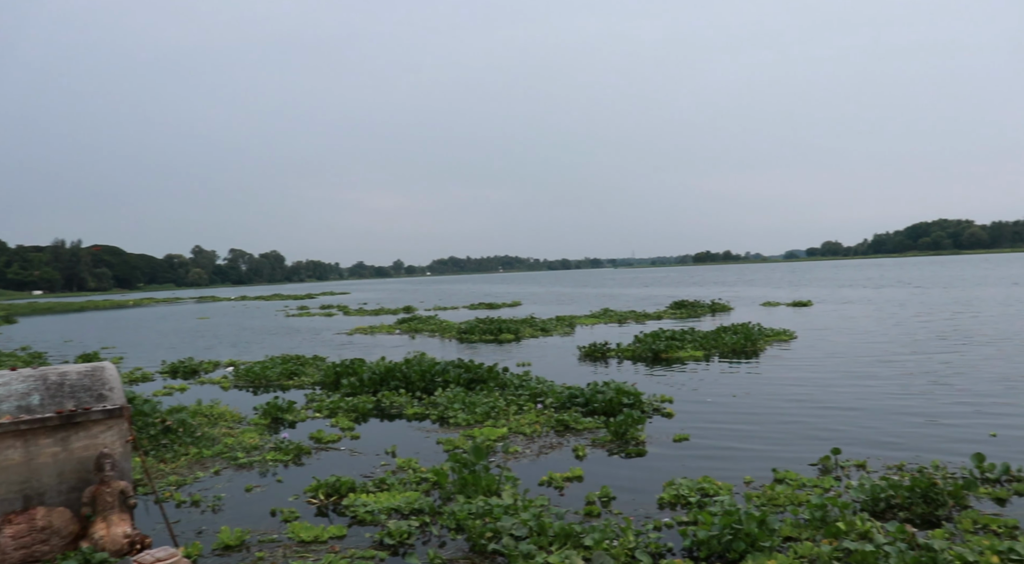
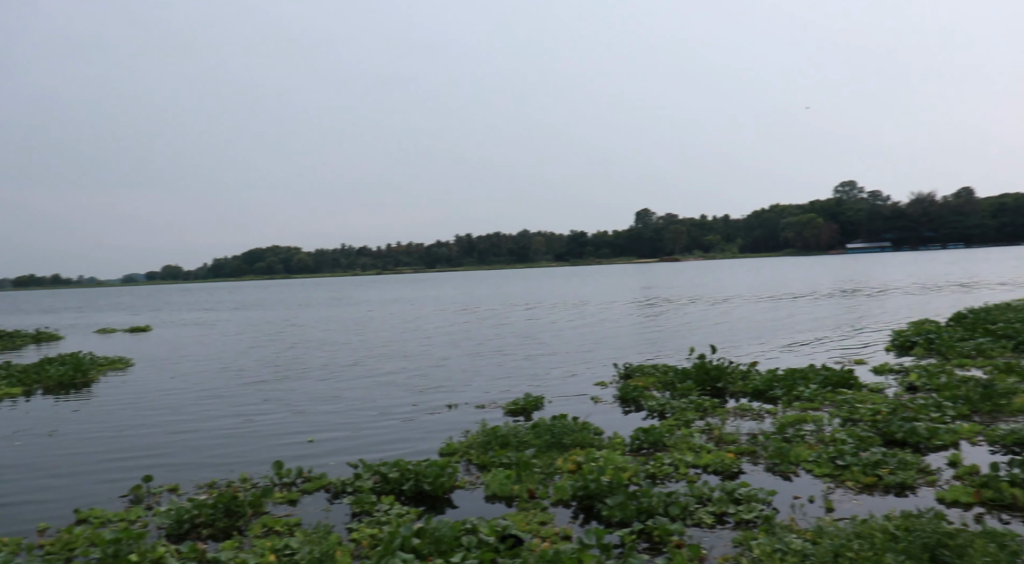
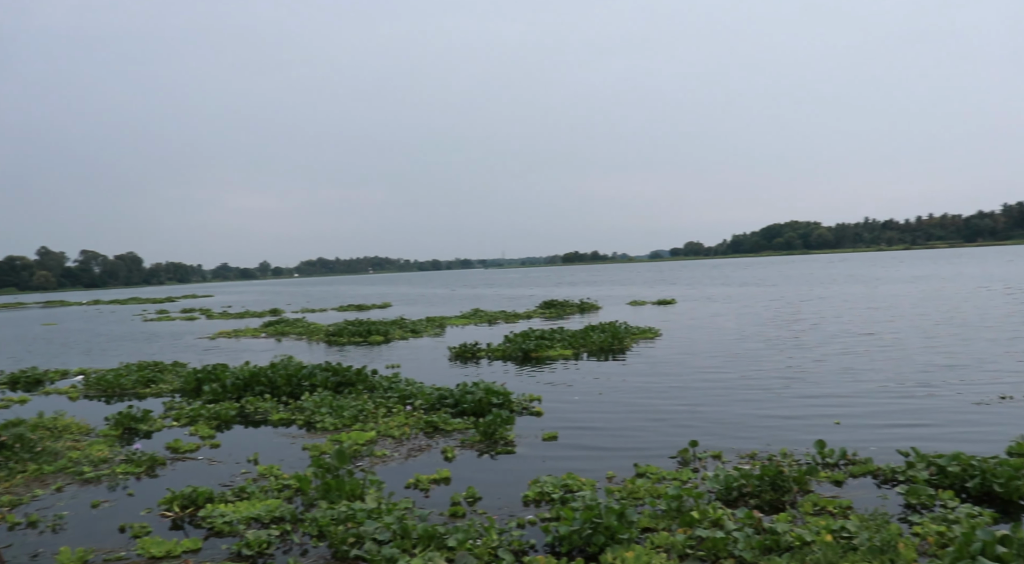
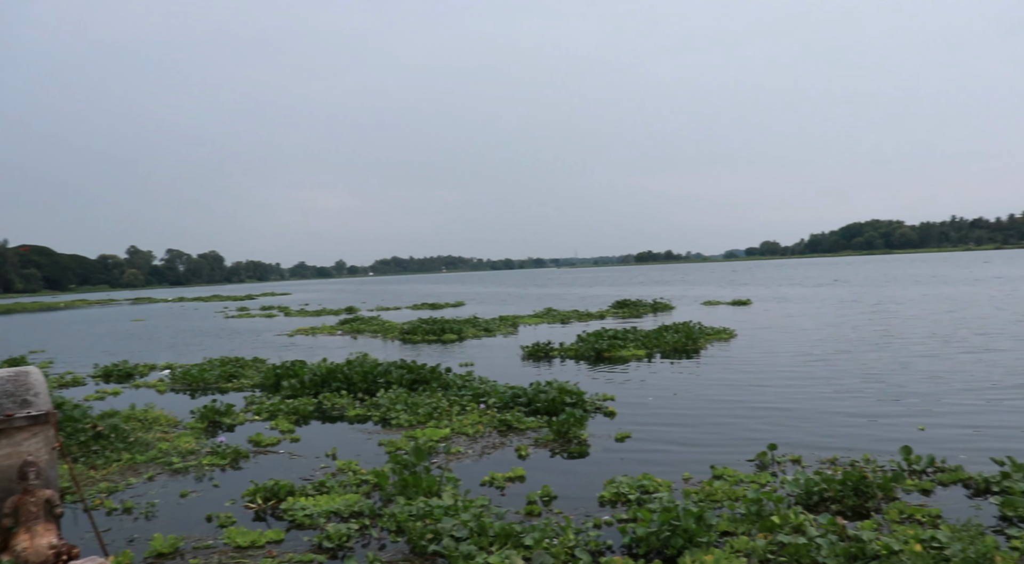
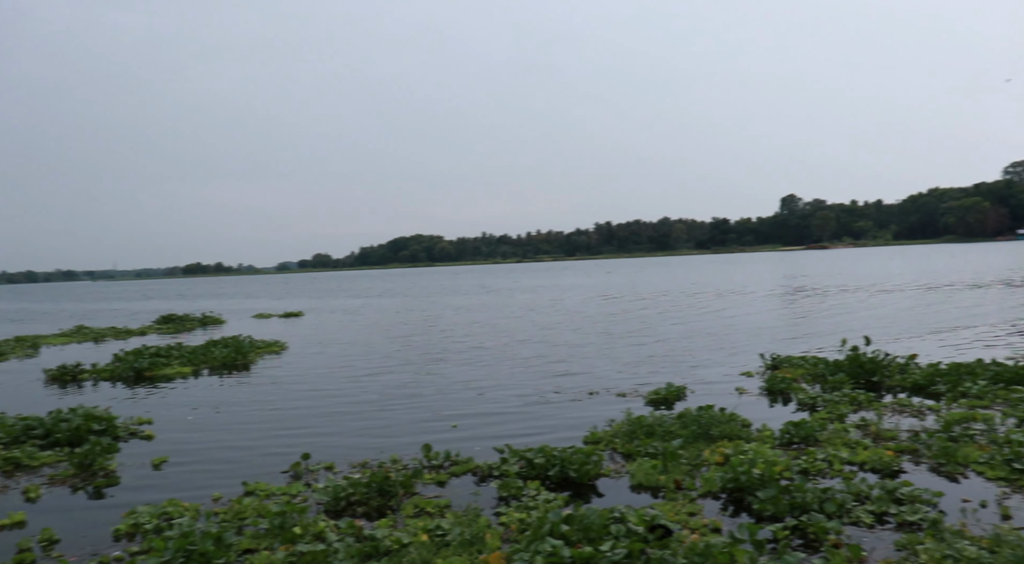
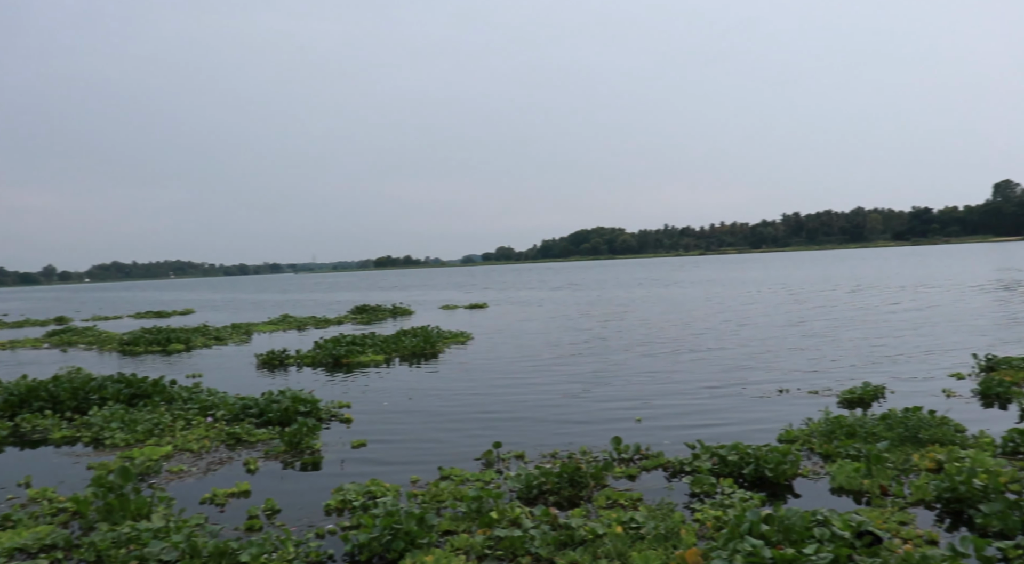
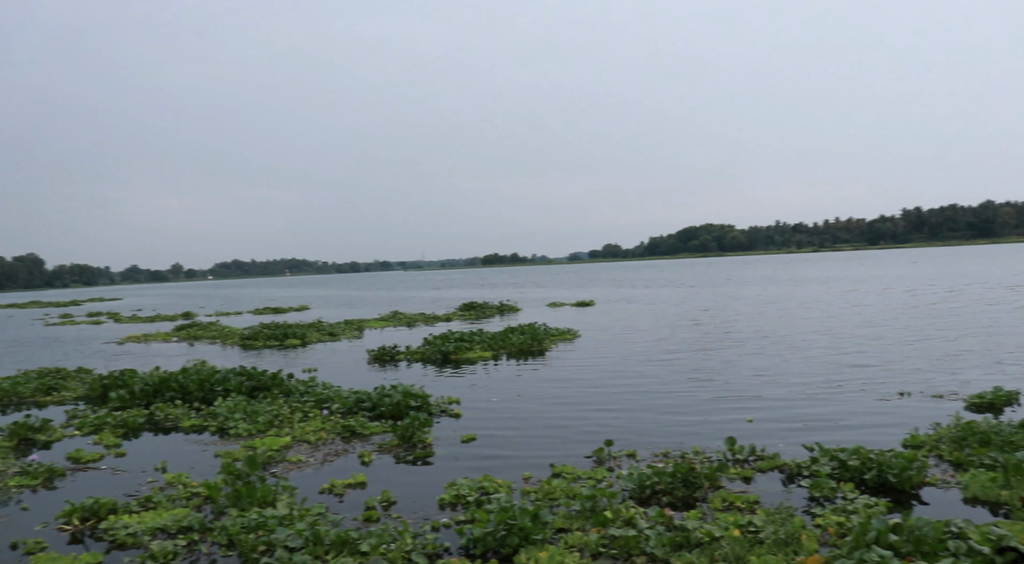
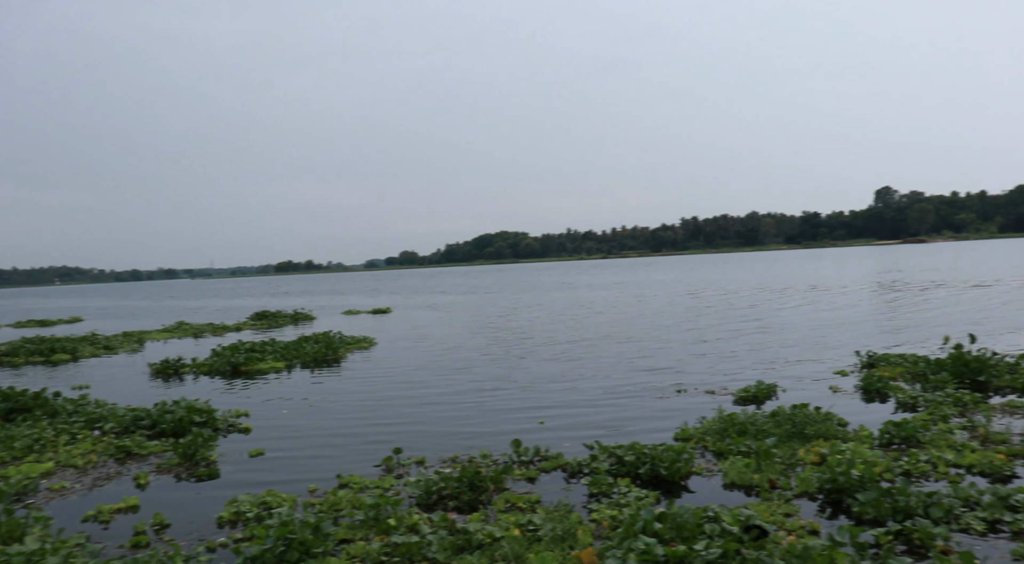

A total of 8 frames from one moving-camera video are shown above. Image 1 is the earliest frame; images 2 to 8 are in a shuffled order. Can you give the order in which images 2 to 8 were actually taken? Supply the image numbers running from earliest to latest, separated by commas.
4, 3, 7, 6, 8, 5, 2
